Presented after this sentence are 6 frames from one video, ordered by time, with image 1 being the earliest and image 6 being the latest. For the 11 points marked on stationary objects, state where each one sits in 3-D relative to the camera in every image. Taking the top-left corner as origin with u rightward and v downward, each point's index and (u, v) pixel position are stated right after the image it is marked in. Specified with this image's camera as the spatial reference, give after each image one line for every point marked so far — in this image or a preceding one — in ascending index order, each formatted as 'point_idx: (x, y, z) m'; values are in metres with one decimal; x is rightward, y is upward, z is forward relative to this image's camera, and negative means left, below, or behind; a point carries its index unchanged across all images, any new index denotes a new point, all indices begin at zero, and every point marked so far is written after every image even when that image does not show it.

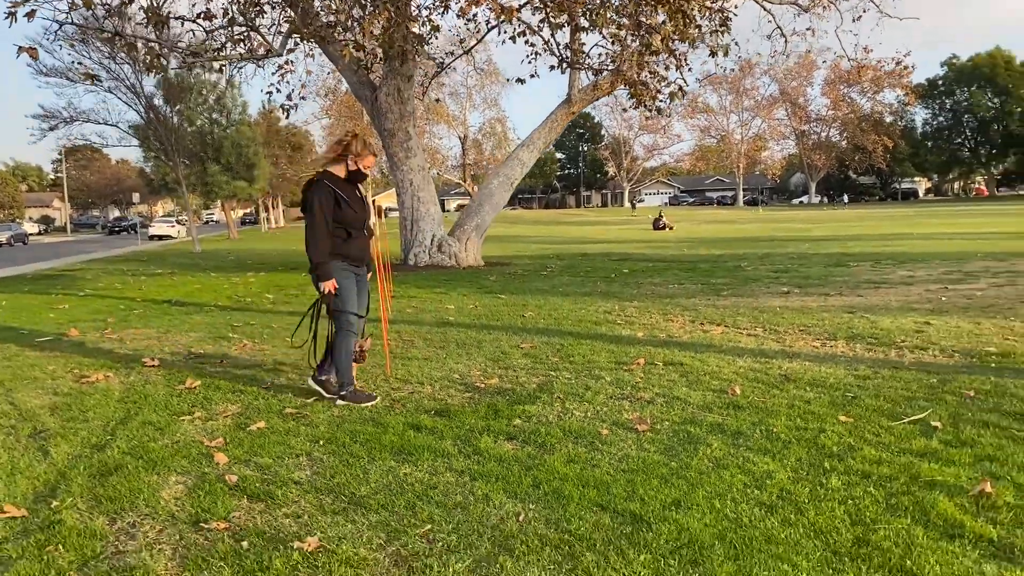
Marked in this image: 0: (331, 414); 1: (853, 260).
0: (-1.1, -0.8, +5.3) m
1: (+7.0, +0.6, +18.0) m
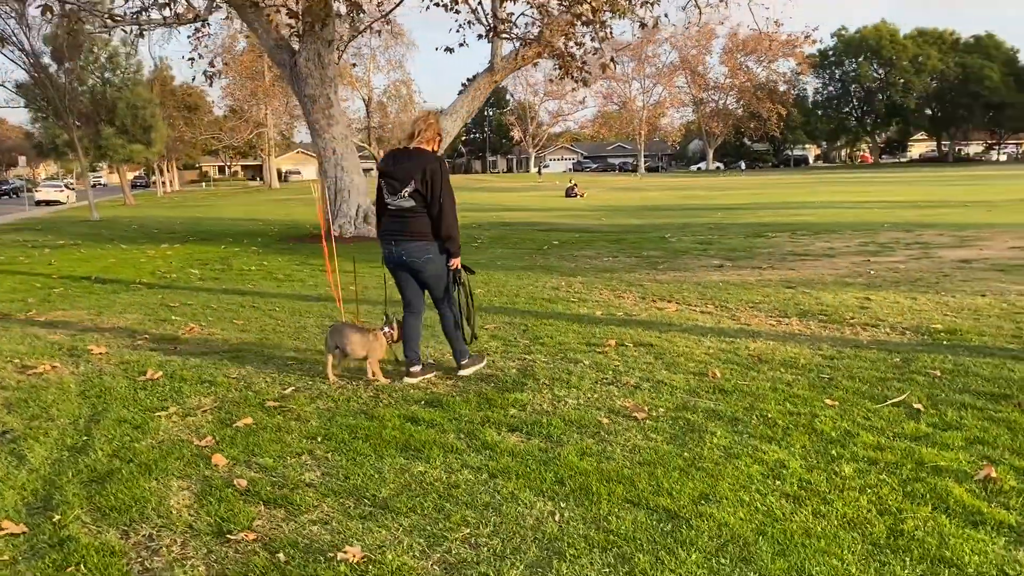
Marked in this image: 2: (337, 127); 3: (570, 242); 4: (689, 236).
0: (-1.1, -0.7, +5.2) m
1: (+5.4, +1.3, +18.7) m
2: (-3.7, +3.4, +18.6) m
3: (+1.1, +0.9, +16.5) m
4: (+3.5, +1.0, +17.6) m
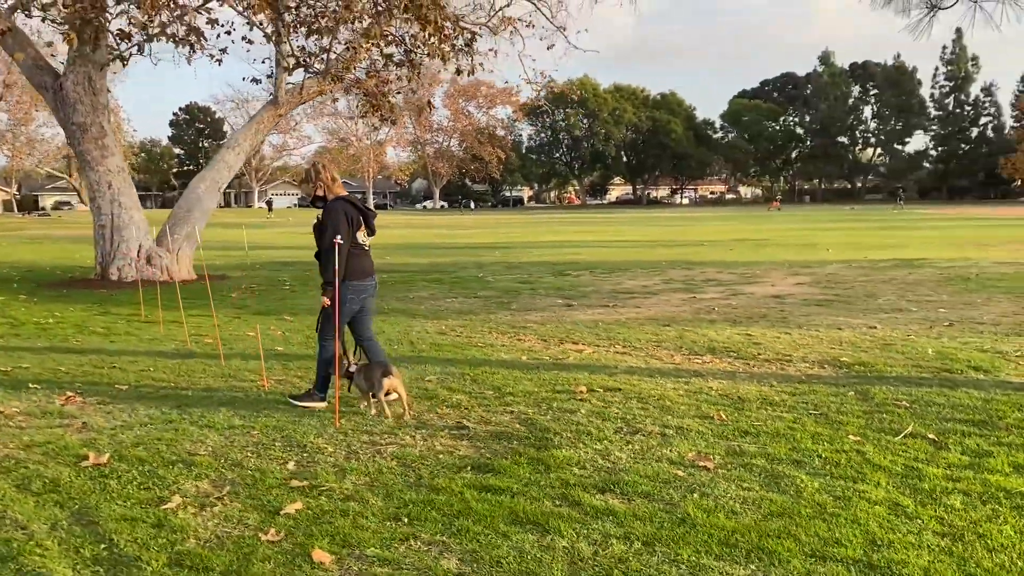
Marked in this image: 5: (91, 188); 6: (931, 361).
0: (-0.8, -1.0, +4.6) m
1: (+1.2, +0.5, +19.5) m
2: (-7.6, +2.4, +16.7) m
3: (-2.2, +0.1, +16.0) m
4: (-0.3, +0.2, +17.9) m
5: (-7.9, +1.9, +16.6) m
6: (+3.6, -0.6, +7.5) m
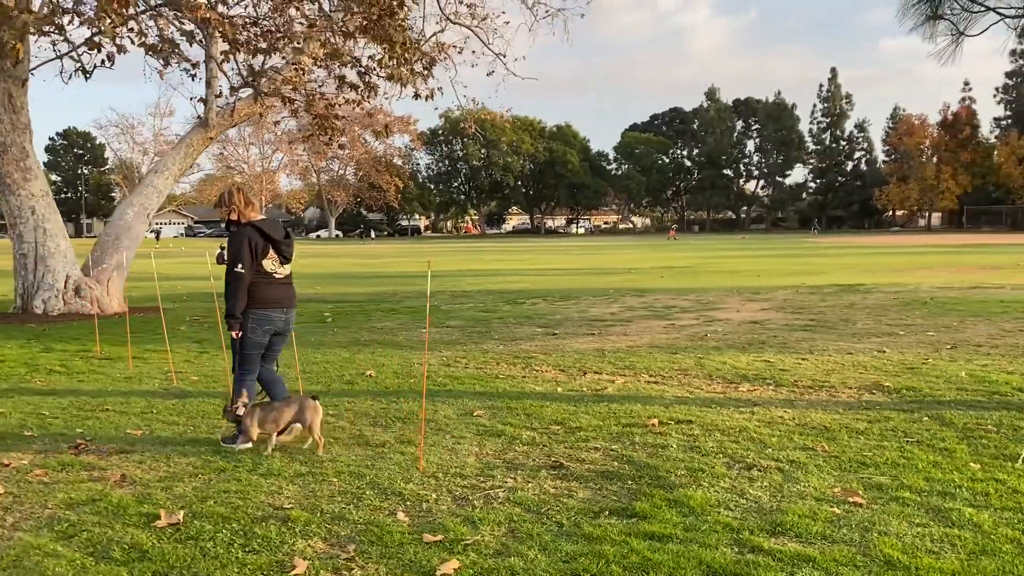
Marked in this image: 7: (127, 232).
0: (-0.1, -1.1, +4.1) m
1: (+0.1, -0.2, +19.2) m
2: (-8.3, +1.9, +15.4) m
3: (-2.9, -0.5, +15.3) m
4: (-1.2, -0.3, +17.4) m
5: (-8.7, +1.3, +15.2) m
6: (+3.9, -0.8, +7.5) m
7: (-7.3, +1.1, +16.7) m
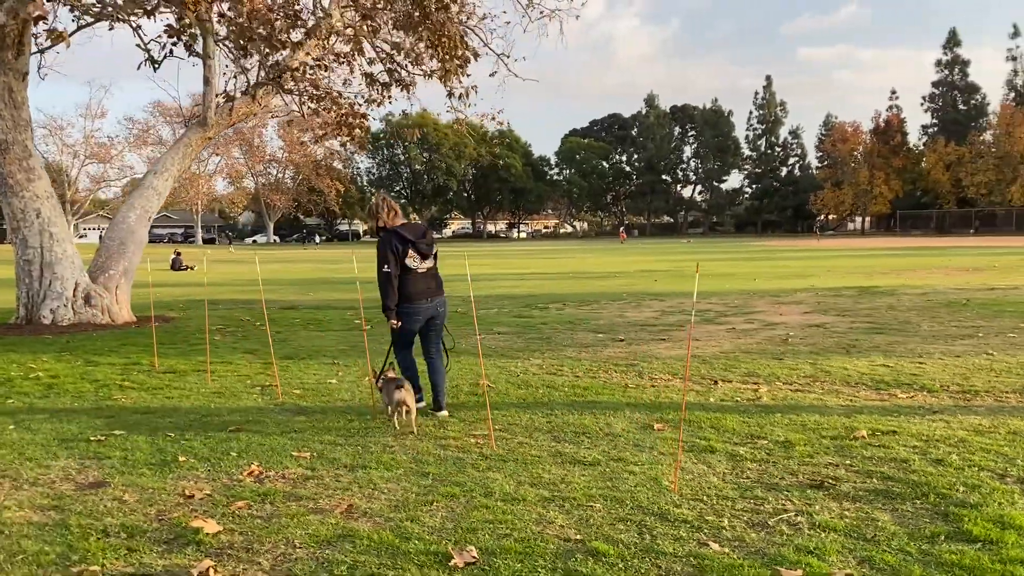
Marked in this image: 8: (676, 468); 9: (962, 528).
0: (+1.4, -1.2, +3.7) m
1: (+0.4, -0.3, +18.8) m
2: (-7.7, +1.7, +14.4) m
3: (-2.3, -0.6, +14.7) m
4: (-0.7, -0.4, +16.9) m
5: (-8.0, +1.2, +14.2) m
6: (+5.1, -0.8, +7.4) m
7: (-6.8, +0.9, +15.7) m
8: (+0.9, -1.1, +5.2) m
9: (+2.0, -1.1, +4.1) m
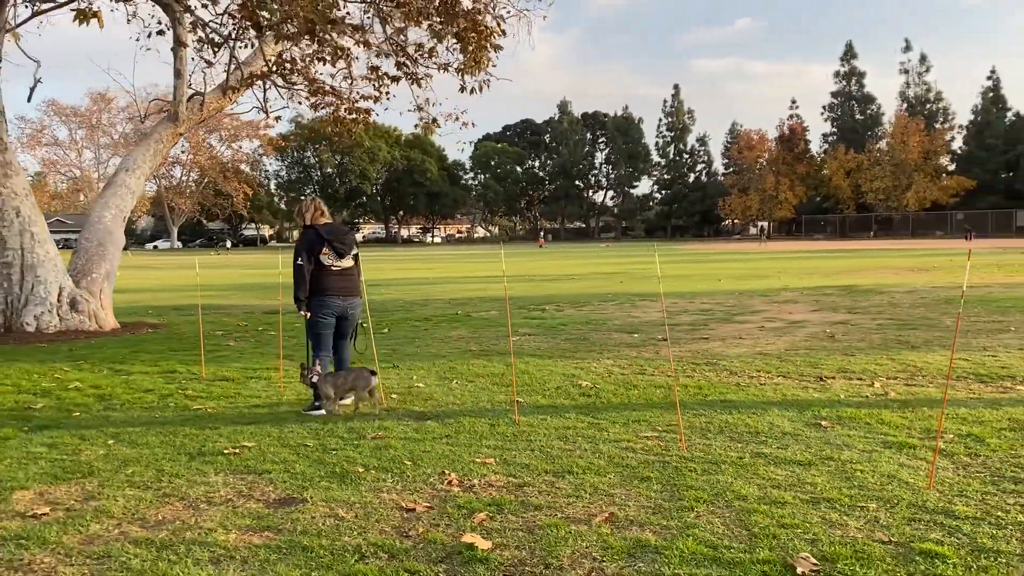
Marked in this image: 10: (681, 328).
0: (+2.8, -1.1, +3.6) m
1: (+0.2, -0.3, +18.5) m
2: (-7.4, +1.7, +13.3) m
3: (-2.0, -0.6, +14.1) m
4: (-0.7, -0.5, +16.5) m
5: (-7.7, +1.1, +13.0) m
6: (+6.1, -0.8, +7.7) m
7: (-6.6, +0.9, +14.7) m
8: (+2.2, -1.0, +5.0) m
9: (+3.4, -1.0, +4.1) m
10: (+2.6, -0.6, +13.3) m
